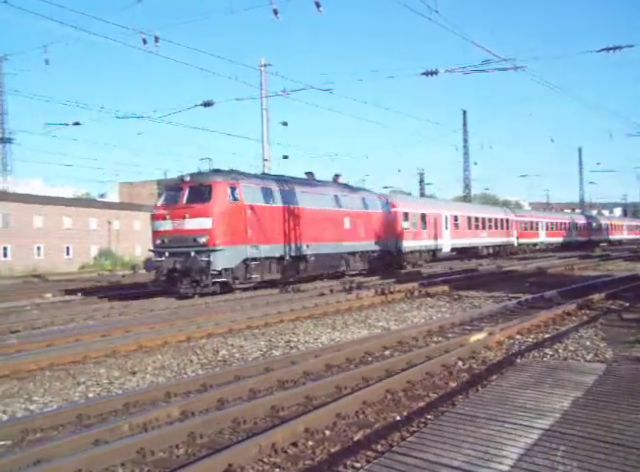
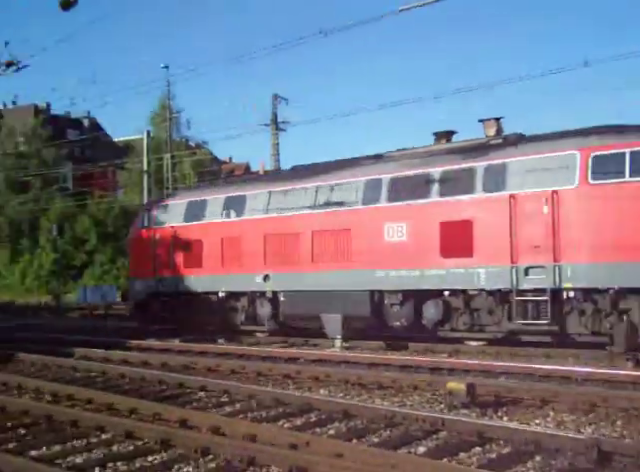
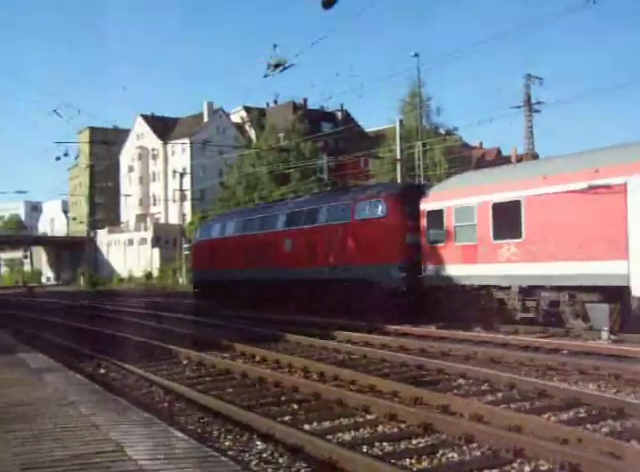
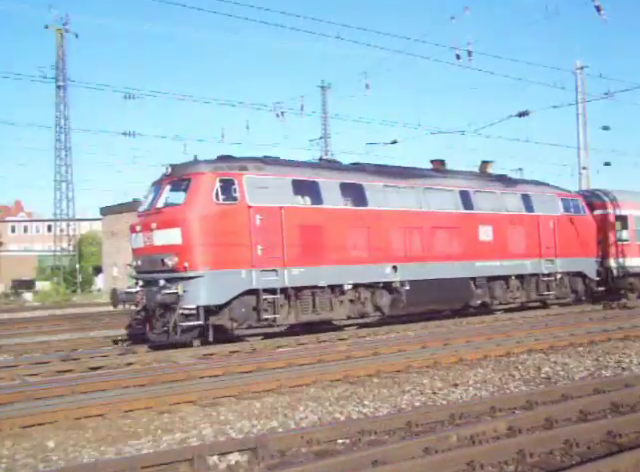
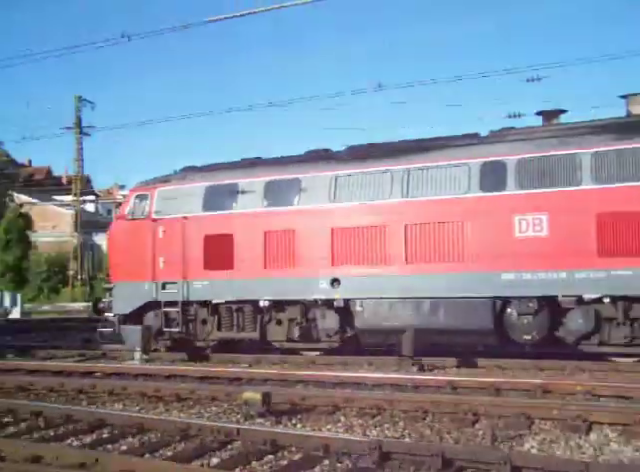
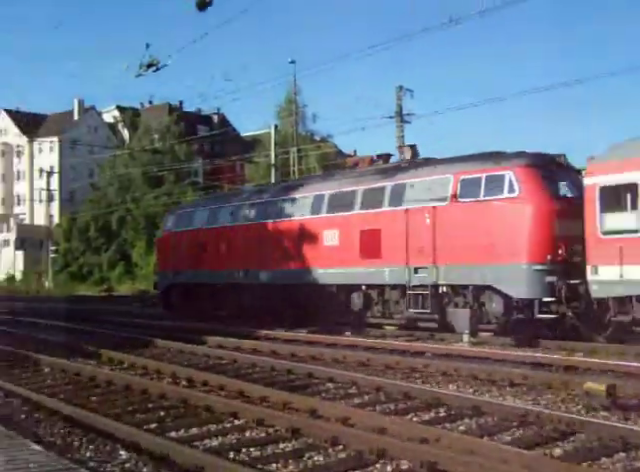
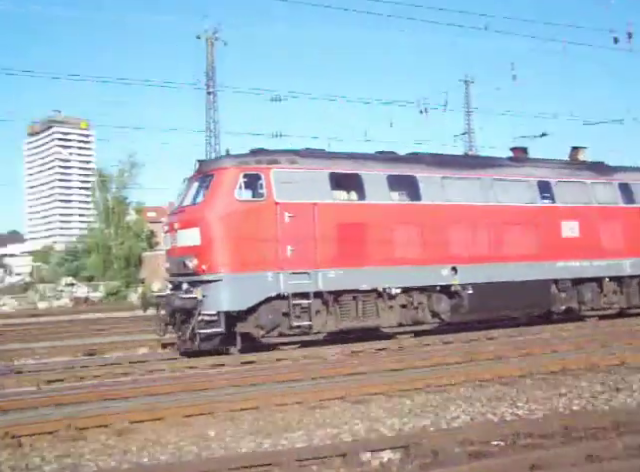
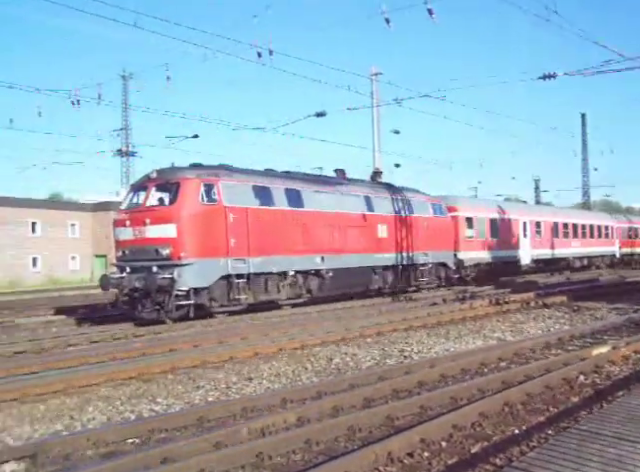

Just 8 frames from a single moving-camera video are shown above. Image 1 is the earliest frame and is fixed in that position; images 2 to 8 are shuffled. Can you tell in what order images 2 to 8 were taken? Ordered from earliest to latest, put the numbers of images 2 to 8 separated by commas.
8, 4, 7, 5, 2, 6, 3
